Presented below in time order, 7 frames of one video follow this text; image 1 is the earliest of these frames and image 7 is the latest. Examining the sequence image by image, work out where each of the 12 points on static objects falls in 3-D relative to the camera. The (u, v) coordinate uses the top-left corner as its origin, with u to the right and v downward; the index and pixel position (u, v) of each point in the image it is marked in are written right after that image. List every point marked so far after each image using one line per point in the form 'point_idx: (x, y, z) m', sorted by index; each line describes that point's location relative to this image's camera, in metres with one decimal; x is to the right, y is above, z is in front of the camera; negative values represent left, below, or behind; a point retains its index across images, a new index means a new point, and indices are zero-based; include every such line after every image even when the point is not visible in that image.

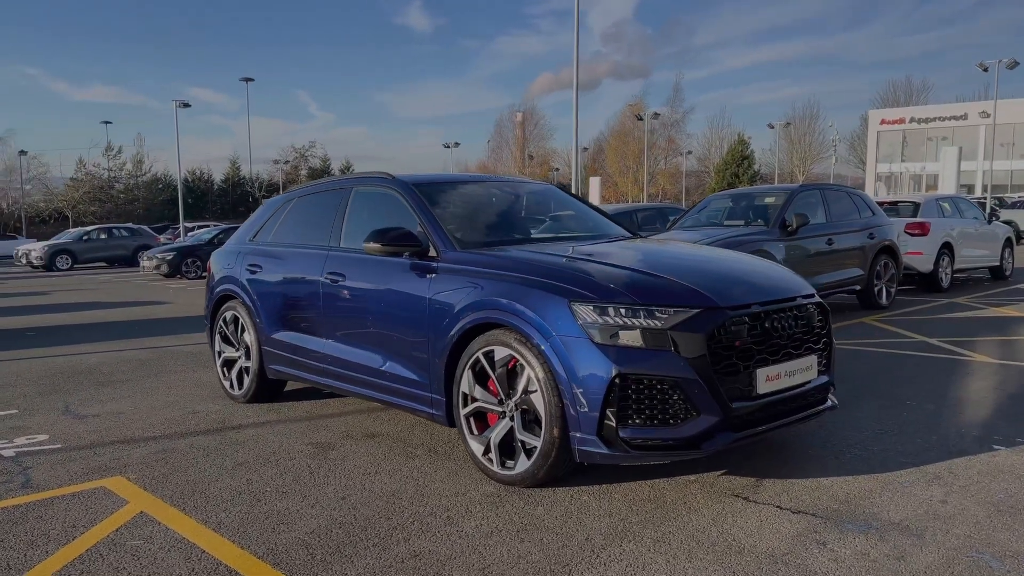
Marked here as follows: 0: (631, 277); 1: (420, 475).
0: (+0.5, 0.0, +3.7) m
1: (-0.4, -0.9, +4.0) m
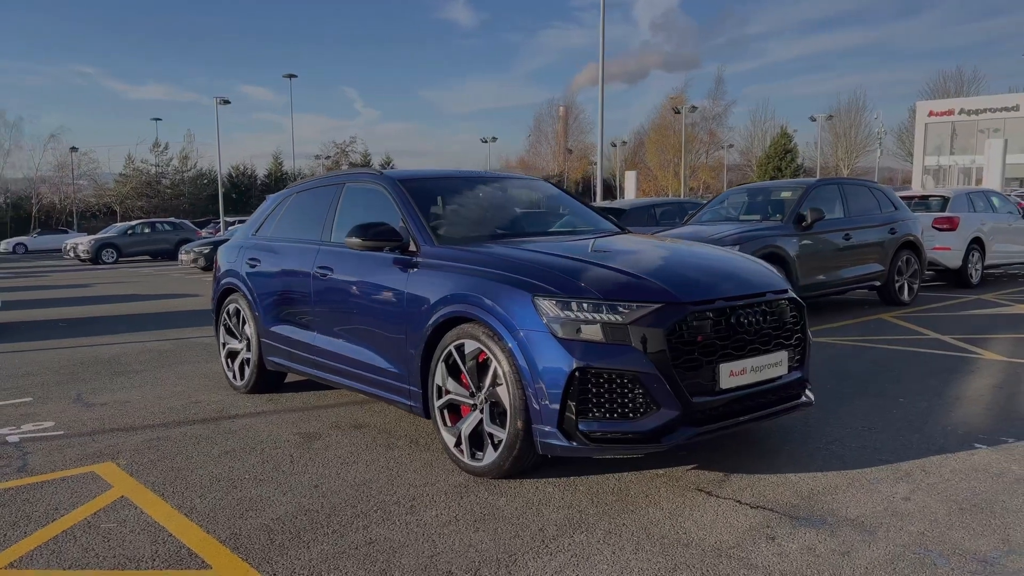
0: (+0.4, +0.1, +3.8) m
1: (-0.6, -0.9, +4.1) m
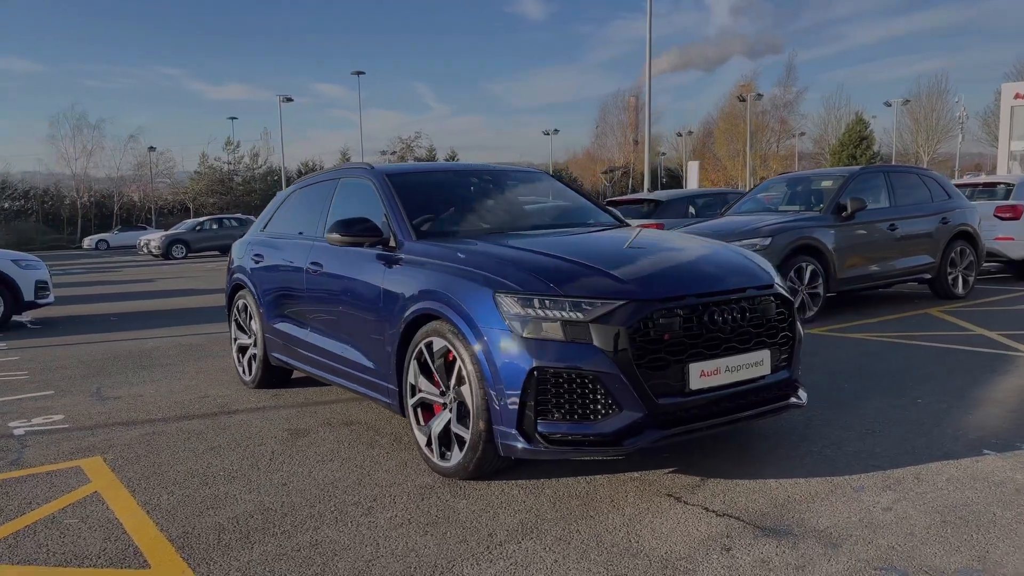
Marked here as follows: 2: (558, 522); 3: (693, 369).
0: (+0.2, +0.1, +3.6) m
1: (-0.7, -0.8, +4.1) m
2: (+0.2, -0.9, +3.3) m
3: (+0.7, -0.3, +3.4) m
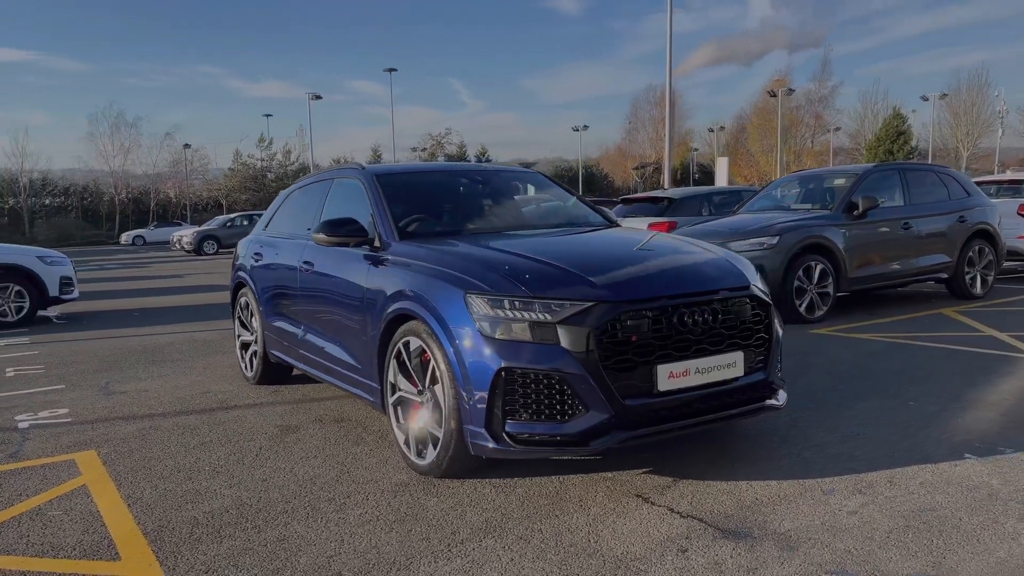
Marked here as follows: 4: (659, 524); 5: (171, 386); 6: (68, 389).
0: (+0.1, +0.1, +3.7) m
1: (-0.8, -0.8, +4.2) m
2: (0.0, -0.9, +3.3) m
3: (+0.6, -0.3, +3.5) m
4: (+0.6, -0.9, +3.2) m
5: (-2.5, -0.7, +6.3) m
6: (-3.4, -0.8, +6.4) m
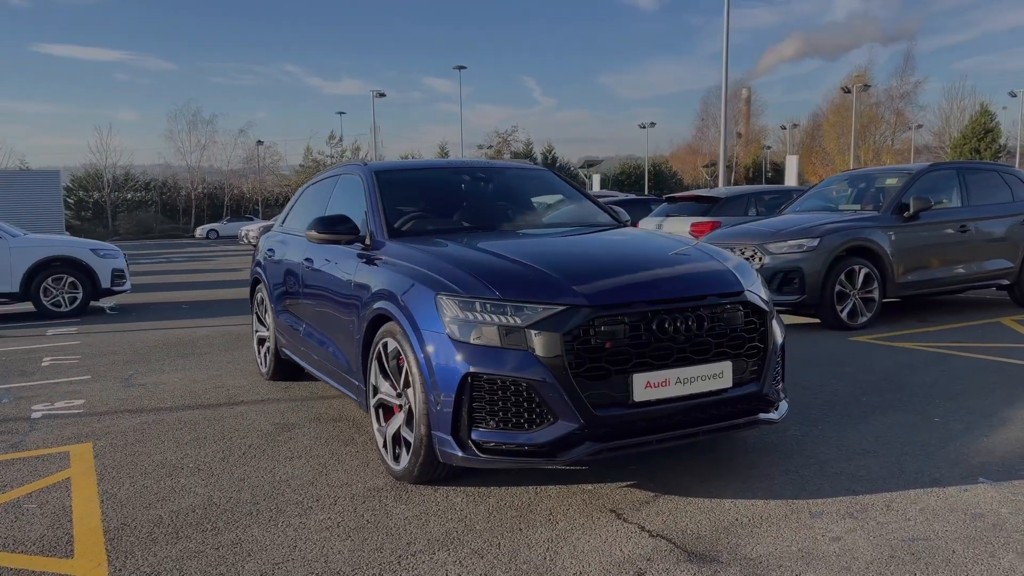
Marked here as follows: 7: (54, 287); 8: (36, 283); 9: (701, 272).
0: (0.0, +0.1, +3.5) m
1: (-0.9, -0.8, +4.1) m
2: (-0.1, -0.9, +3.2) m
3: (+0.5, -0.4, +3.3) m
4: (+0.4, -0.9, +3.0) m
5: (-2.4, -0.7, +6.3) m
6: (-3.2, -0.7, +6.5) m
7: (-6.0, 0.0, +11.1) m
8: (-6.2, +0.1, +11.0) m
9: (+0.8, +0.1, +3.6) m
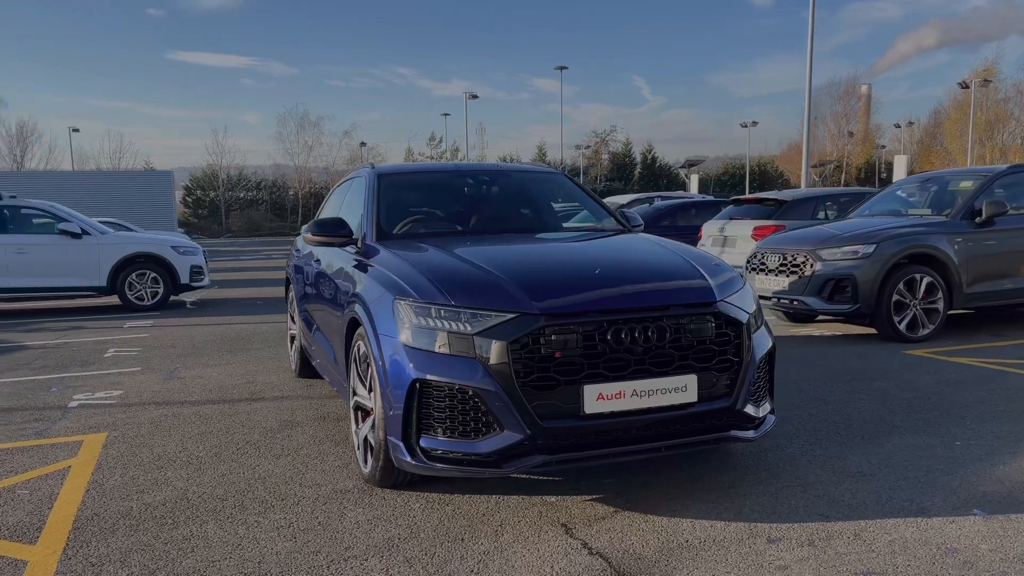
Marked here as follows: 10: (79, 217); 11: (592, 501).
0: (-0.2, +0.1, +3.5) m
1: (-1.0, -0.8, +4.1) m
2: (-0.3, -0.9, +3.1) m
3: (+0.3, -0.4, +3.2) m
4: (+0.2, -0.9, +2.9) m
5: (-2.2, -0.7, +6.6) m
6: (-3.0, -0.7, +6.8) m
7: (-5.2, +0.1, +11.8) m
8: (-5.4, +0.1, +11.6) m
9: (+0.7, 0.0, +3.4) m
10: (-6.0, +1.0, +11.7) m
11: (+0.3, -0.9, +3.5) m
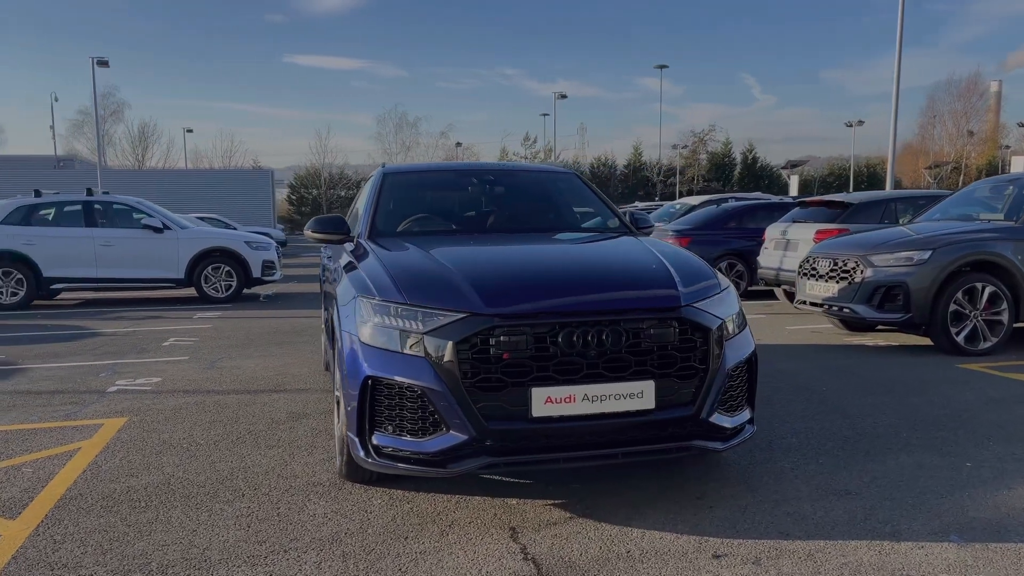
0: (-0.3, +0.1, +3.5) m
1: (-1.0, -0.8, +4.2) m
2: (-0.5, -0.9, +3.2) m
3: (+0.1, -0.4, +3.1) m
4: (-0.1, -0.9, +2.9) m
5: (-2.0, -0.6, +6.8) m
6: (-2.8, -0.6, +7.2) m
7: (-4.3, +0.2, +12.3) m
8: (-4.5, +0.2, +12.2) m
9: (+0.5, 0.0, +3.4) m
10: (-5.1, +1.1, +12.3) m
11: (+0.2, -0.9, +3.4) m
